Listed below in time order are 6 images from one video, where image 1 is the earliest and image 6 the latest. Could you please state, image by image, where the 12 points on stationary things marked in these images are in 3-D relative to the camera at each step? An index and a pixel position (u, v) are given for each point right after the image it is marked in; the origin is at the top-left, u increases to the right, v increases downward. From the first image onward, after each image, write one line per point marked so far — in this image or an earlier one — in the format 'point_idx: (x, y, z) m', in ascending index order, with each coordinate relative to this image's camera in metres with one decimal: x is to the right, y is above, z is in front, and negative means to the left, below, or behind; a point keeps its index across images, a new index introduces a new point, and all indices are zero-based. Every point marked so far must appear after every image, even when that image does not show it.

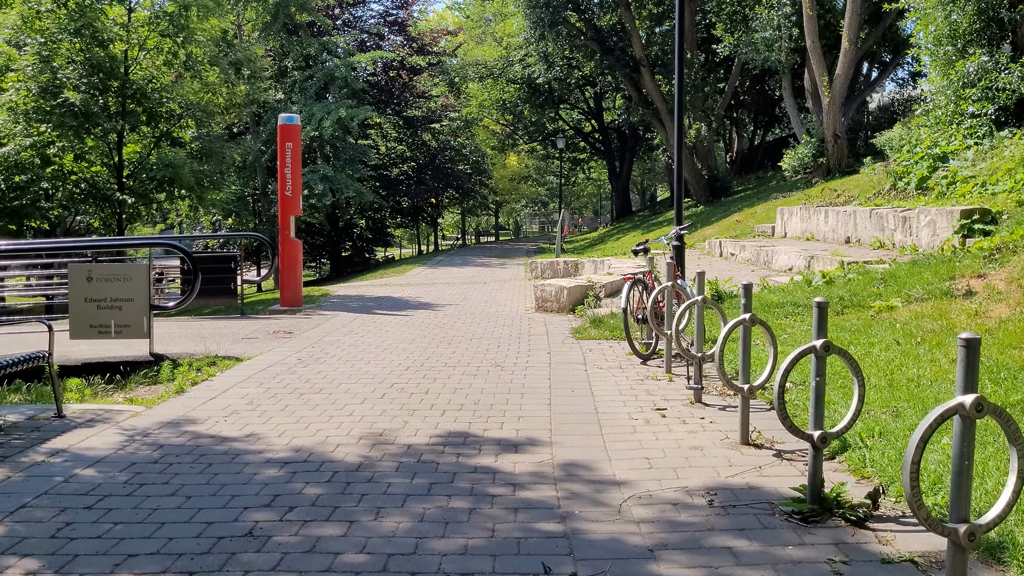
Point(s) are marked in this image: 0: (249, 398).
0: (-1.7, -0.7, +6.2) m
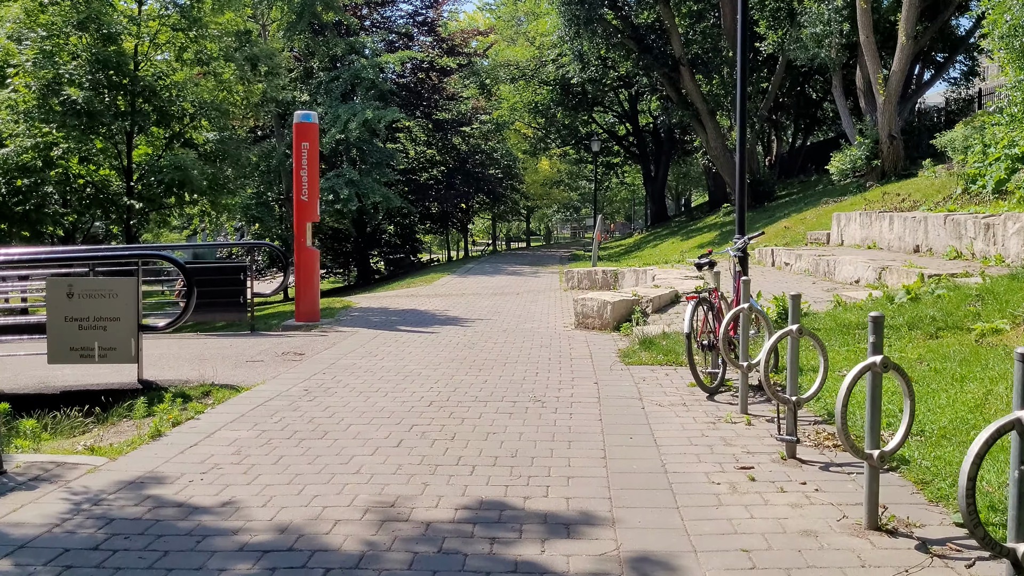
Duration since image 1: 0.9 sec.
0: (-1.5, -0.8, +5.1) m
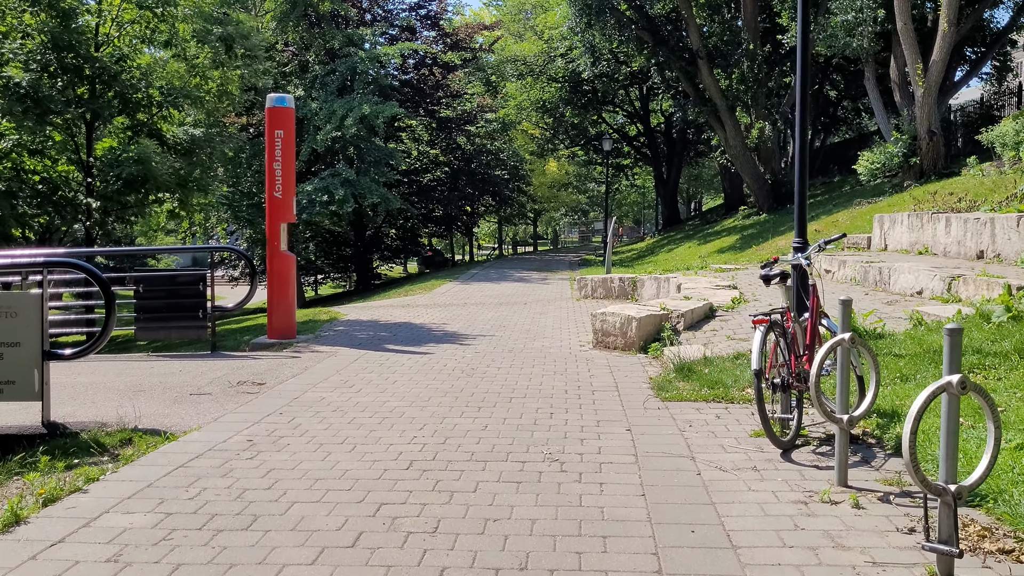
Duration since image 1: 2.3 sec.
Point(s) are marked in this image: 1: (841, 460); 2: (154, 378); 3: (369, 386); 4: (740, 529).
0: (-1.4, -0.9, +3.5) m
1: (+1.4, -0.7, +4.1) m
2: (-2.7, -0.7, +7.4) m
3: (-1.0, -0.7, +7.0) m
4: (+0.9, -0.9, +3.6) m
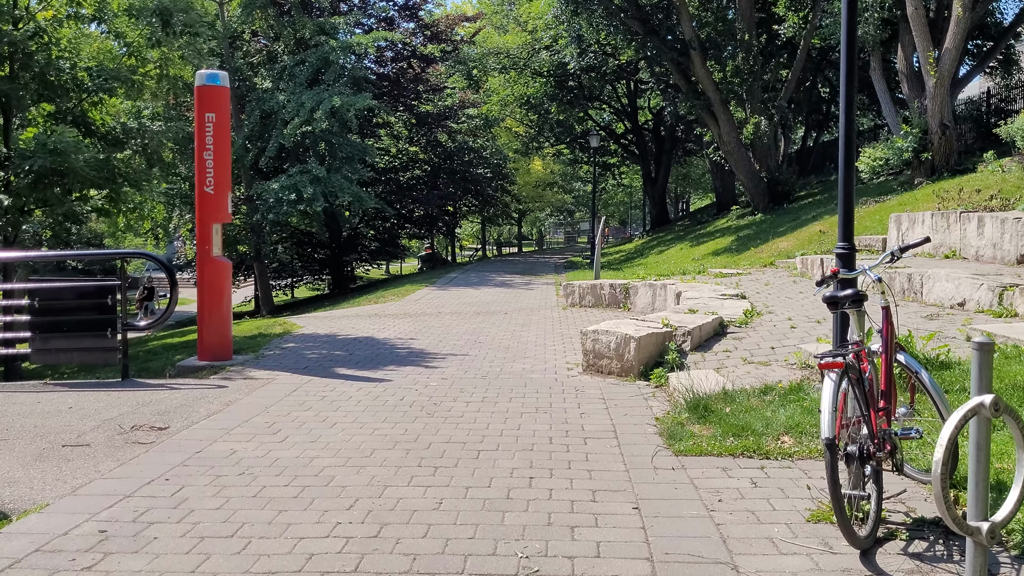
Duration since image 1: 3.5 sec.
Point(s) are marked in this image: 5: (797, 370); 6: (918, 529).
0: (-1.6, -1.0, +2.0) m
1: (+1.3, -0.8, +2.6) m
2: (-2.9, -0.8, +5.9) m
3: (-1.2, -0.8, +5.5) m
4: (+0.7, -1.0, +2.2) m
5: (+2.0, -0.6, +6.7) m
6: (+1.5, -0.9, +3.6) m
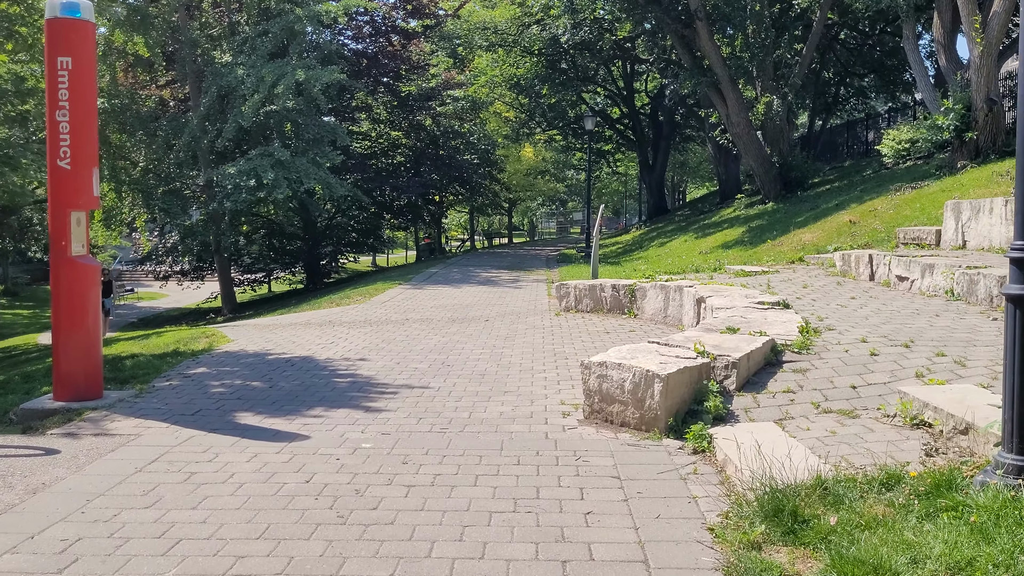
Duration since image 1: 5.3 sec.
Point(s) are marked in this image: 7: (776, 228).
0: (-1.7, -1.2, -0.3) m
1: (+1.2, -1.0, +0.4) m
2: (-3.1, -0.9, +3.6) m
3: (-1.4, -0.9, +3.2) m
4: (+0.6, -1.1, -0.1) m
5: (+1.8, -0.7, +4.4) m
6: (+1.4, -1.0, +1.3) m
7: (+5.2, +1.2, +19.0) m
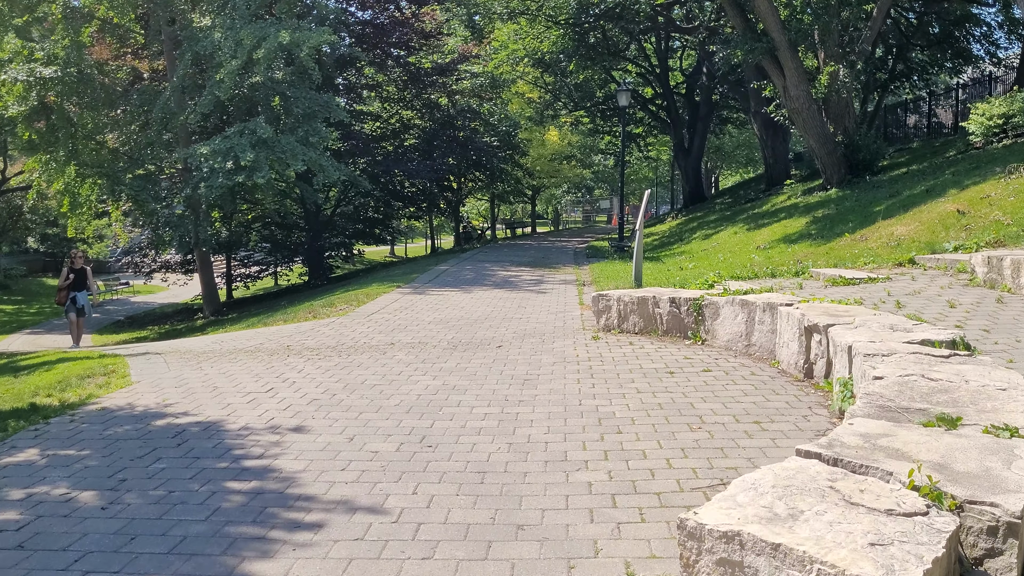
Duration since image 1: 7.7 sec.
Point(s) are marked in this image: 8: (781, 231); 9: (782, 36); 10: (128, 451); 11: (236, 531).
0: (-1.8, -1.4, -3.2) m
1: (+1.1, -1.2, -2.6) m
2: (-3.1, -1.1, +0.7) m
3: (-1.4, -1.1, +0.3) m
4: (+0.5, -1.4, -3.0) m
5: (+1.8, -0.9, +1.4) m
6: (+1.3, -1.3, -1.6) m
7: (+5.6, +1.1, +15.9) m
8: (+4.9, +1.0, +17.4) m
9: (+5.4, +5.0, +19.1) m
10: (-1.8, -0.8, +4.7) m
11: (-1.0, -0.9, +3.6) m
